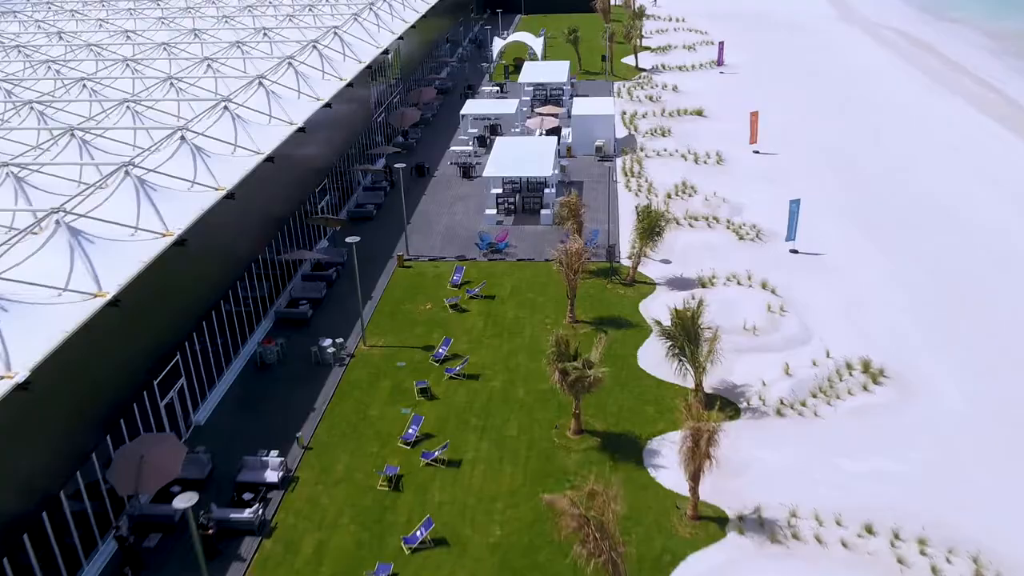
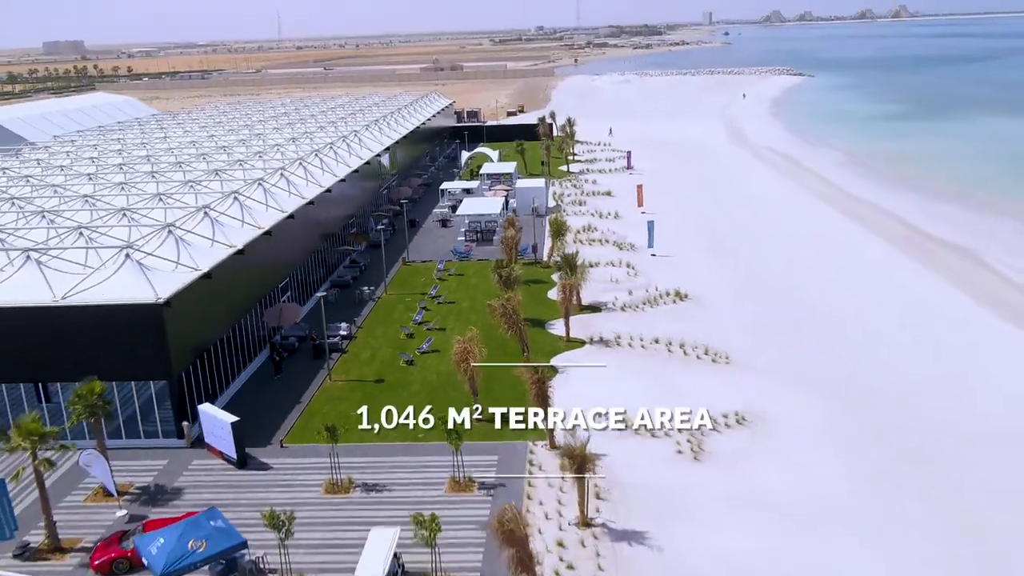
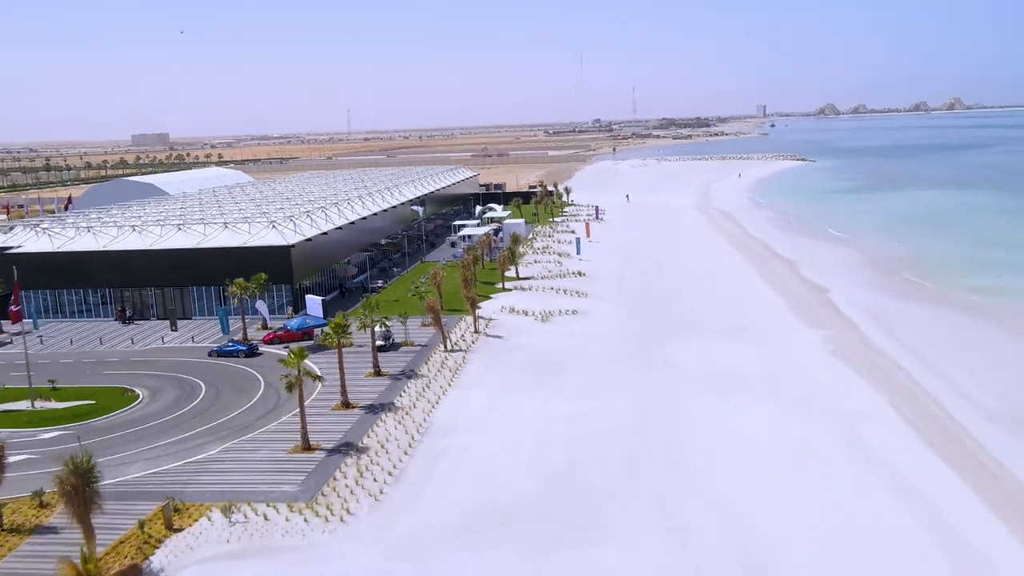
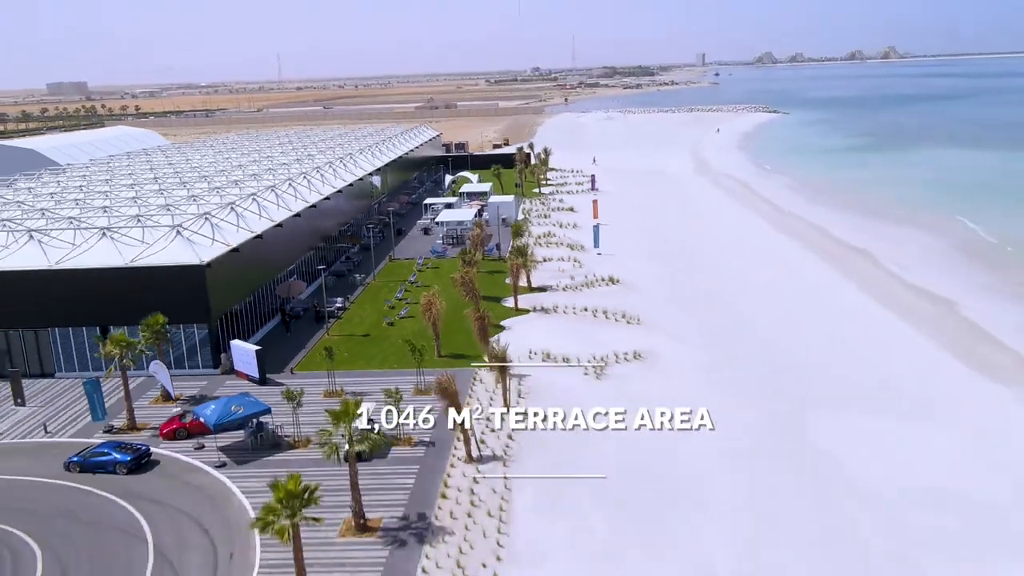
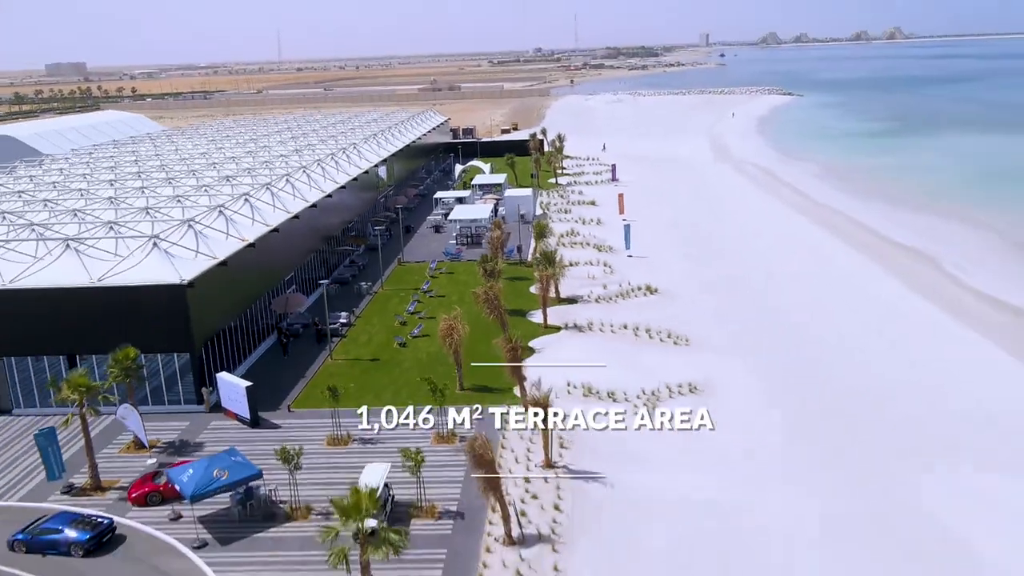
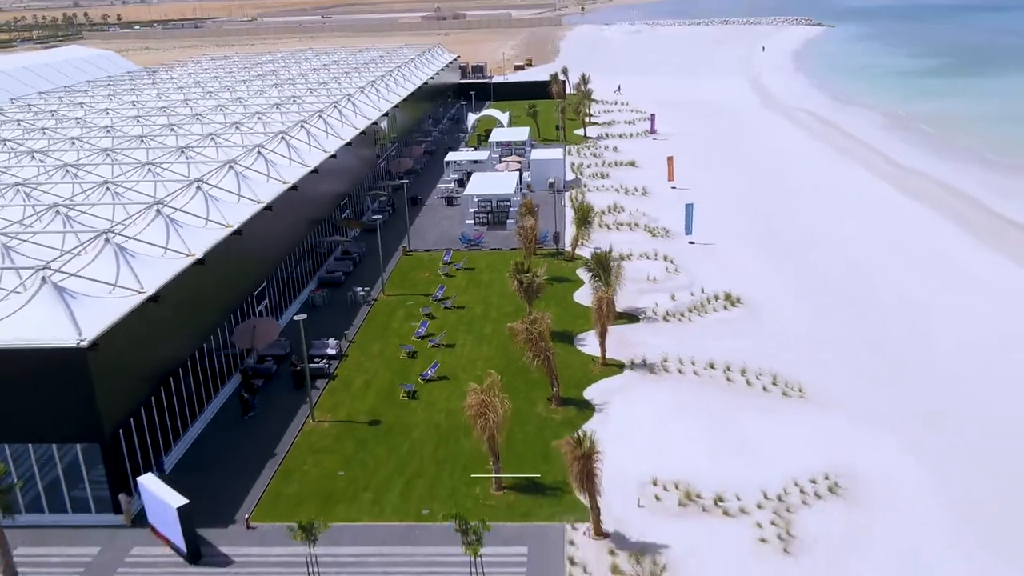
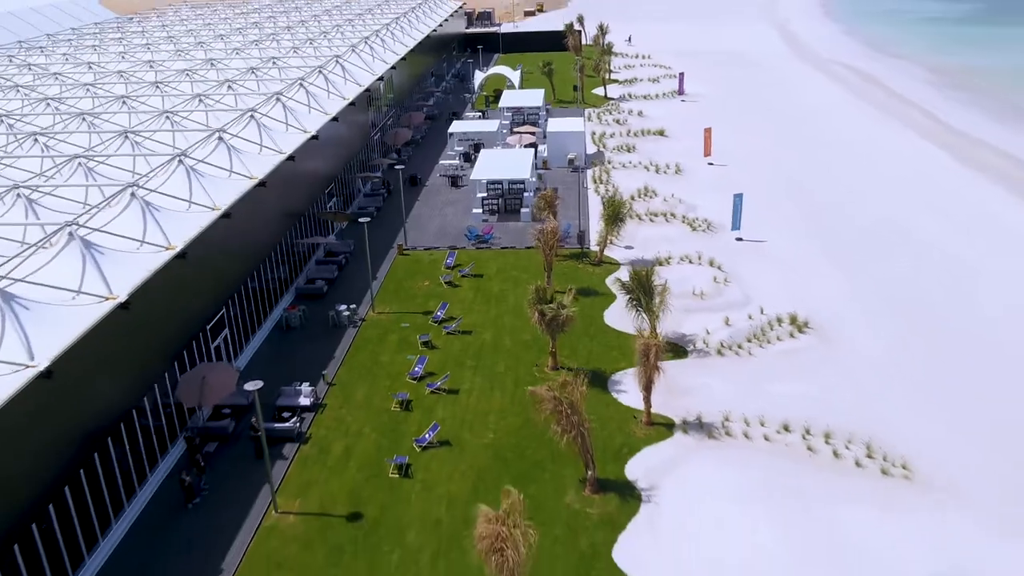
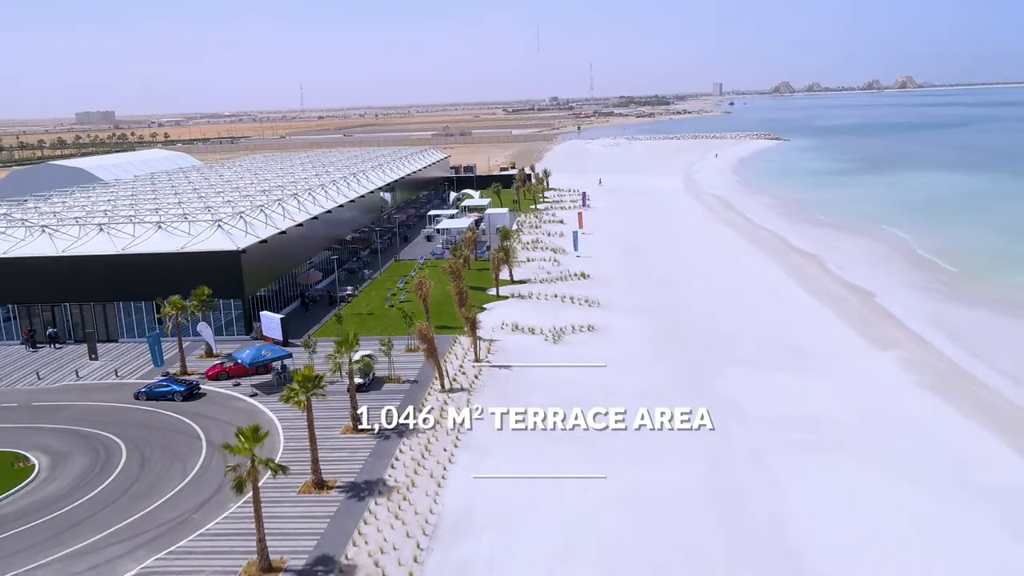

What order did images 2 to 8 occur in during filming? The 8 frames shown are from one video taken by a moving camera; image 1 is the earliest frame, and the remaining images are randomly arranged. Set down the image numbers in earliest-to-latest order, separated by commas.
7, 6, 2, 5, 4, 8, 3
